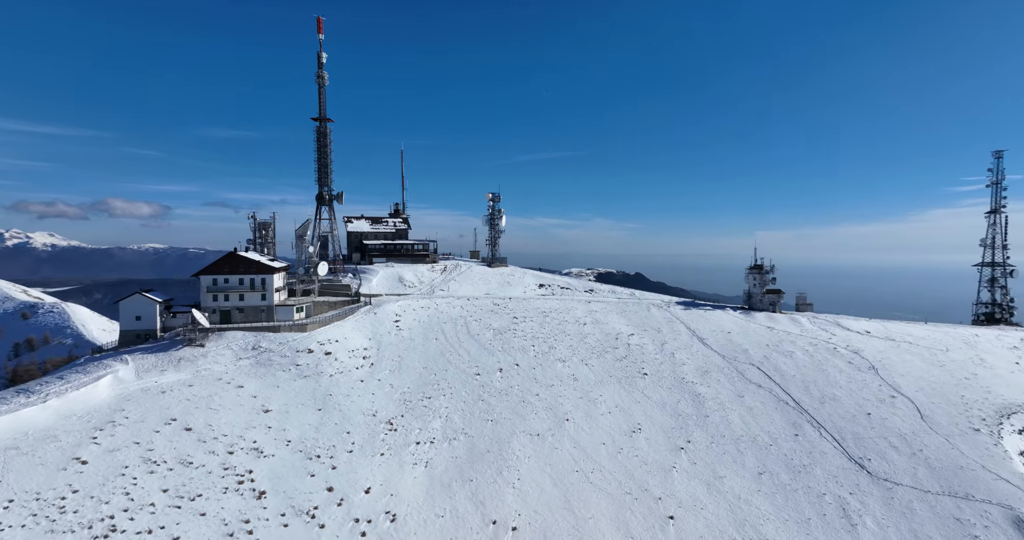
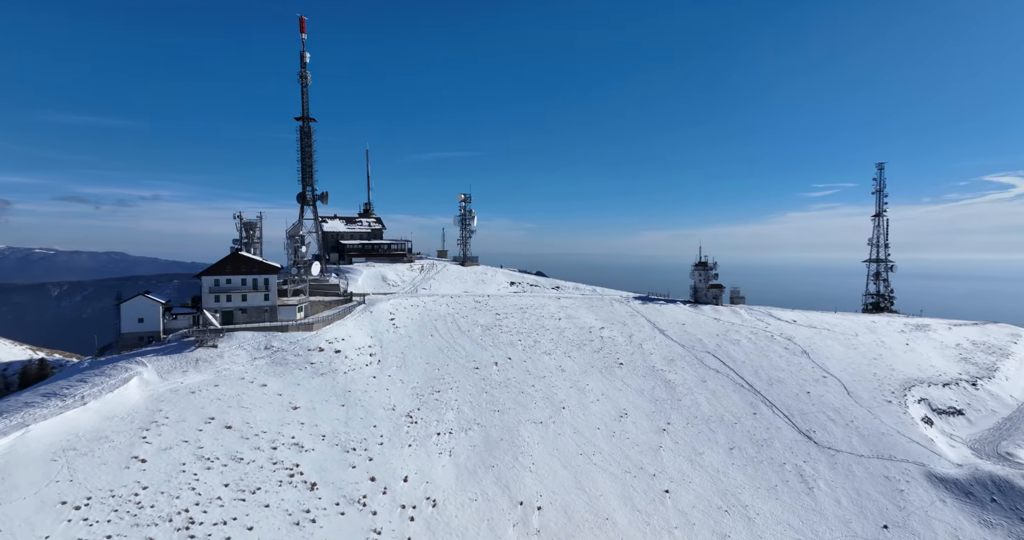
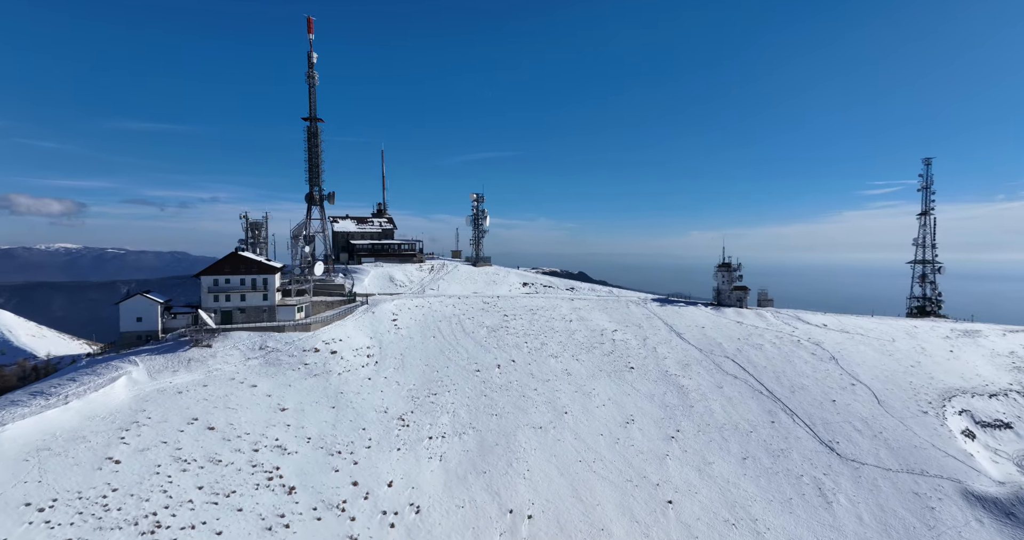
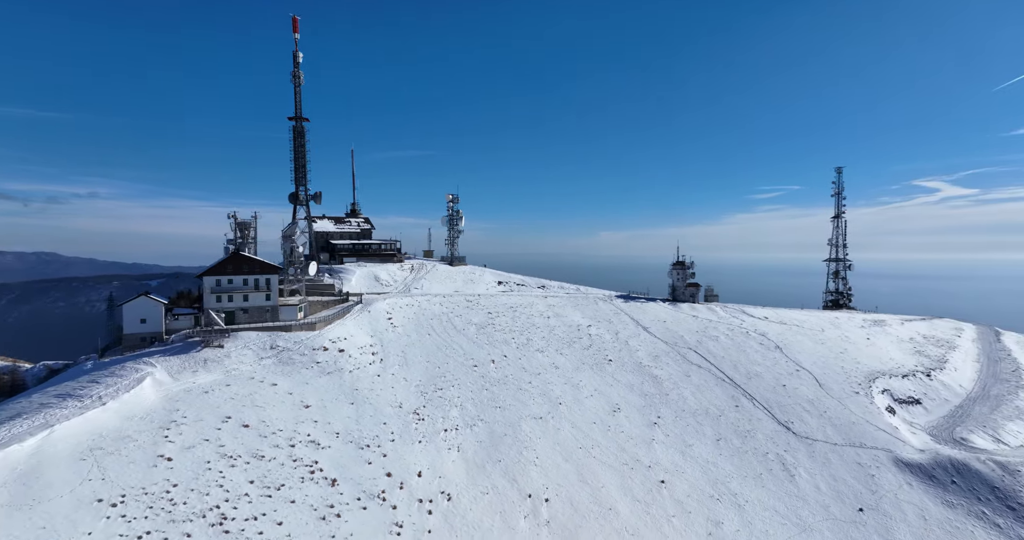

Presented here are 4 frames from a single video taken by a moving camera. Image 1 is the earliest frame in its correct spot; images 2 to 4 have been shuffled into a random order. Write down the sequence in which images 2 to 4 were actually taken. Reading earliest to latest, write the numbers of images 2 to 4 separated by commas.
3, 2, 4
